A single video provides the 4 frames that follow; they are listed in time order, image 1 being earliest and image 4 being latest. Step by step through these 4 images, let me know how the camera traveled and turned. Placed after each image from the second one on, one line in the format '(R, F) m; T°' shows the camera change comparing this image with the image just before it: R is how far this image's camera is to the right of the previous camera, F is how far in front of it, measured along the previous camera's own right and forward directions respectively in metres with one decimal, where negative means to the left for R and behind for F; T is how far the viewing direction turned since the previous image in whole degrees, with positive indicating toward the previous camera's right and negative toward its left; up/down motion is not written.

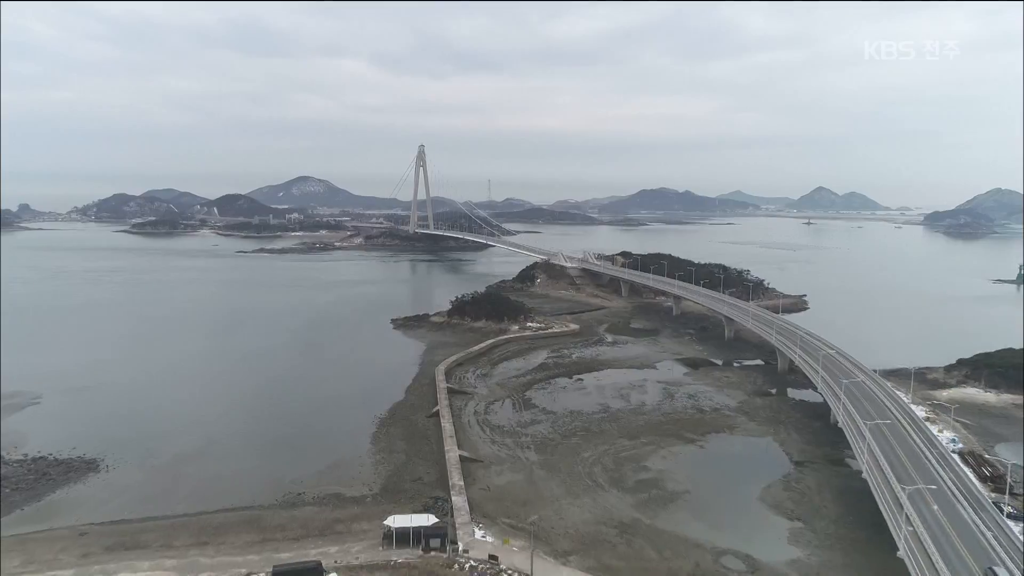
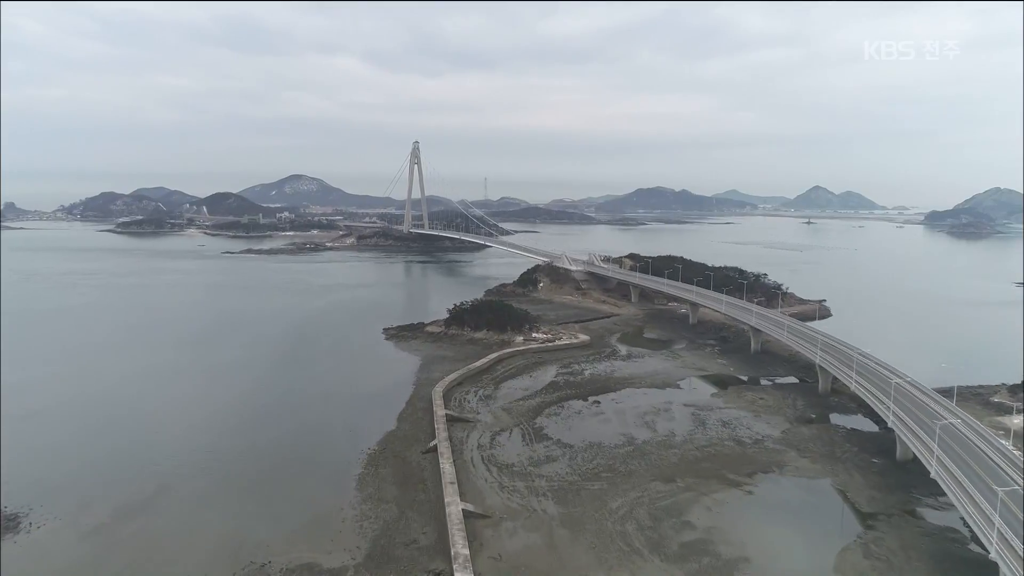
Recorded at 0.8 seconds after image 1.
(-0.2, +1.2) m; +1°
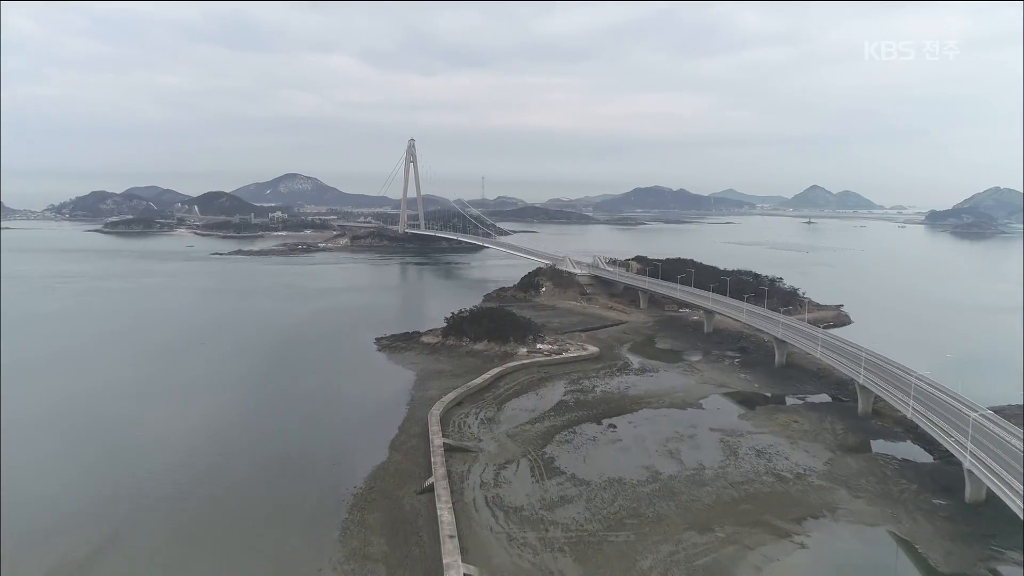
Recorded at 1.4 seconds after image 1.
(-0.1, +0.9) m; 0°
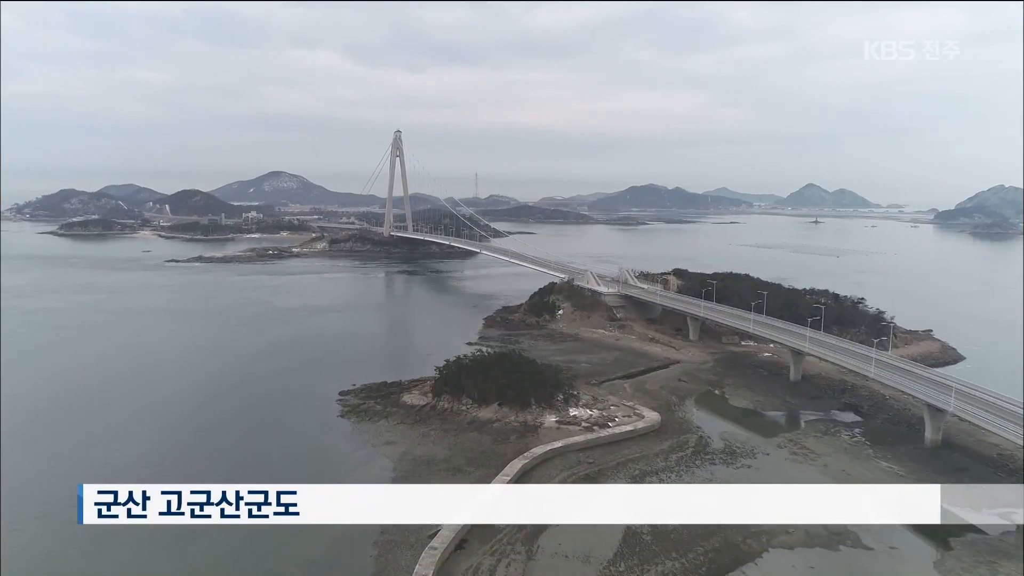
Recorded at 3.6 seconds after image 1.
(-0.4, +3.4) m; +1°
